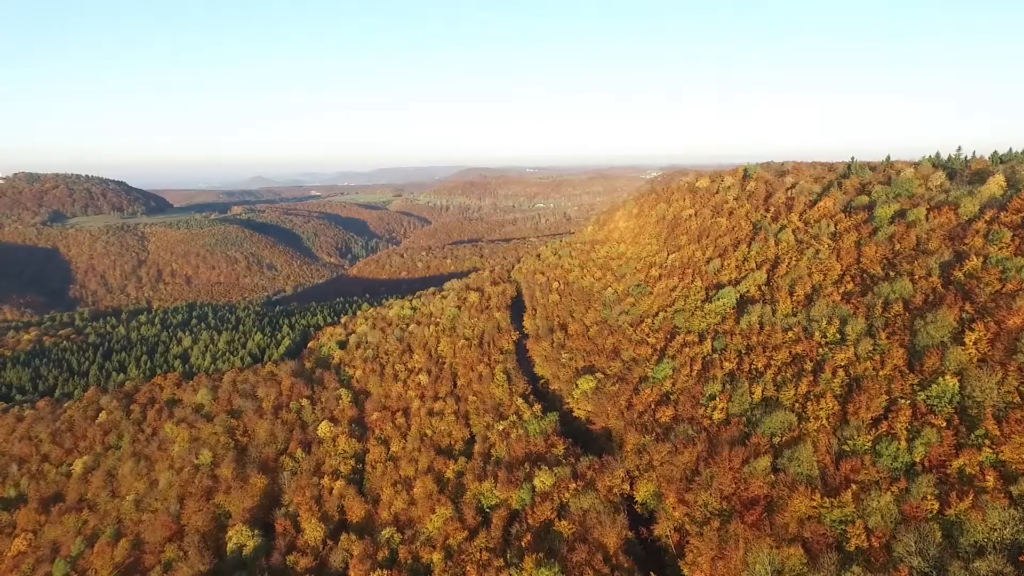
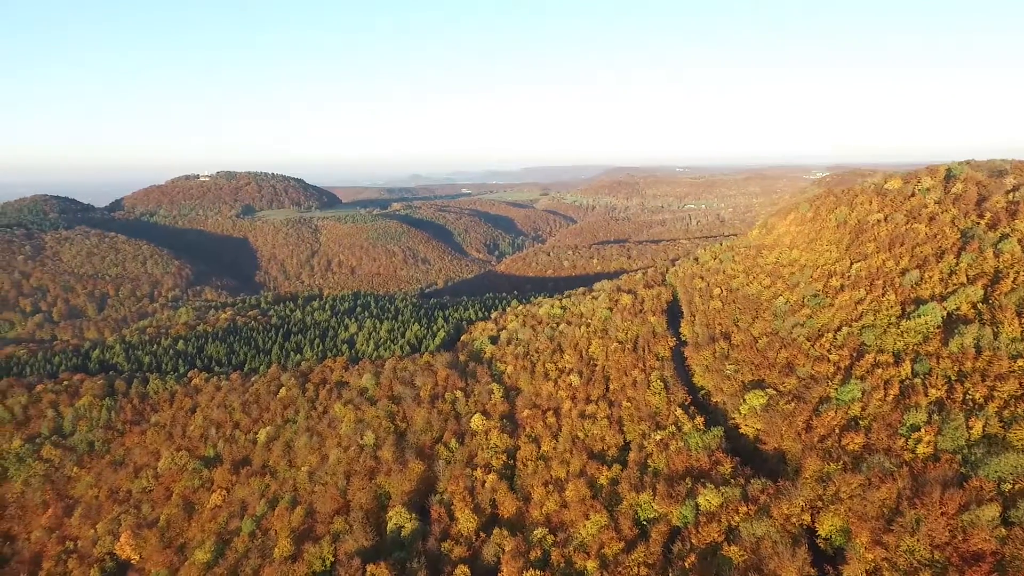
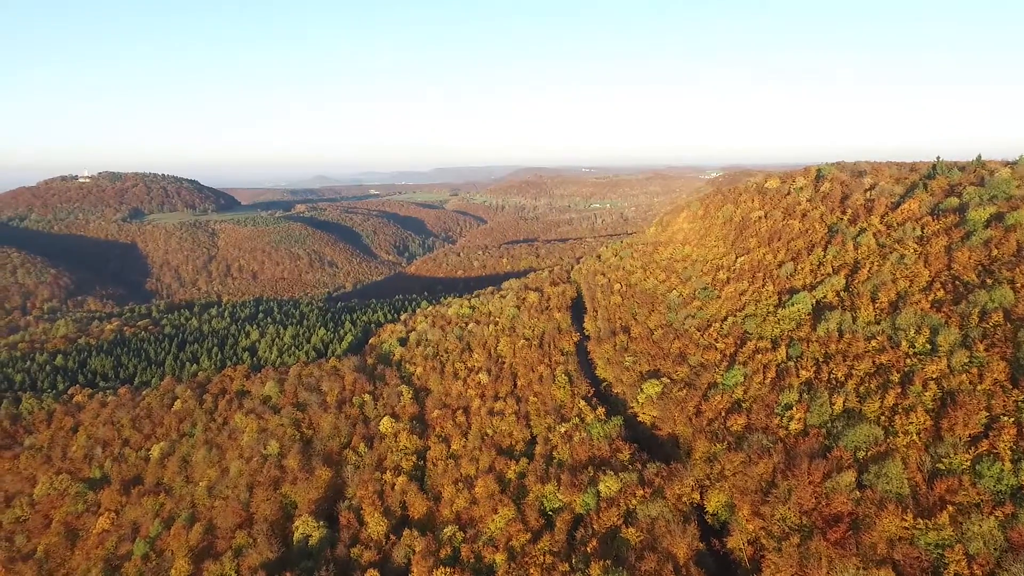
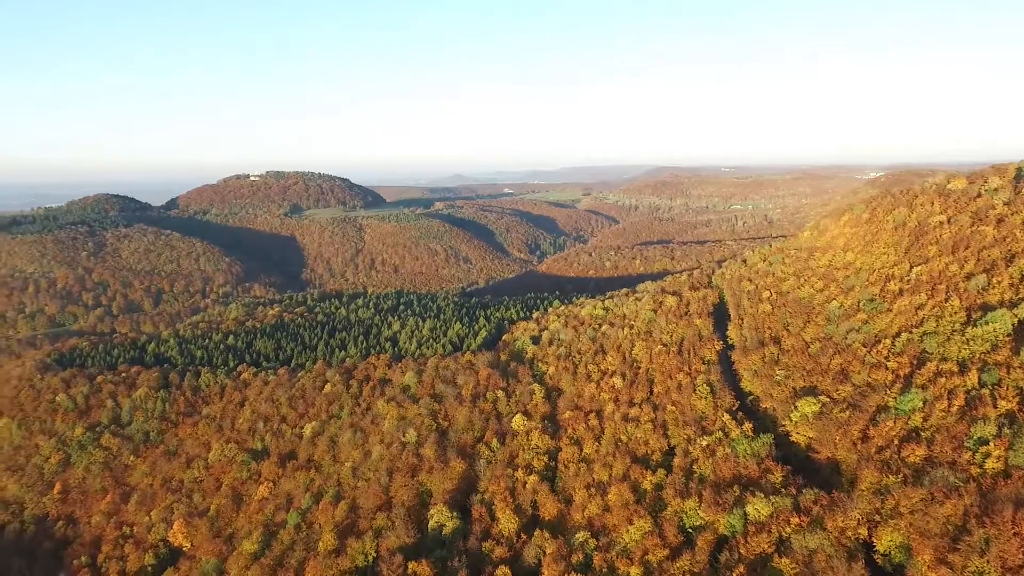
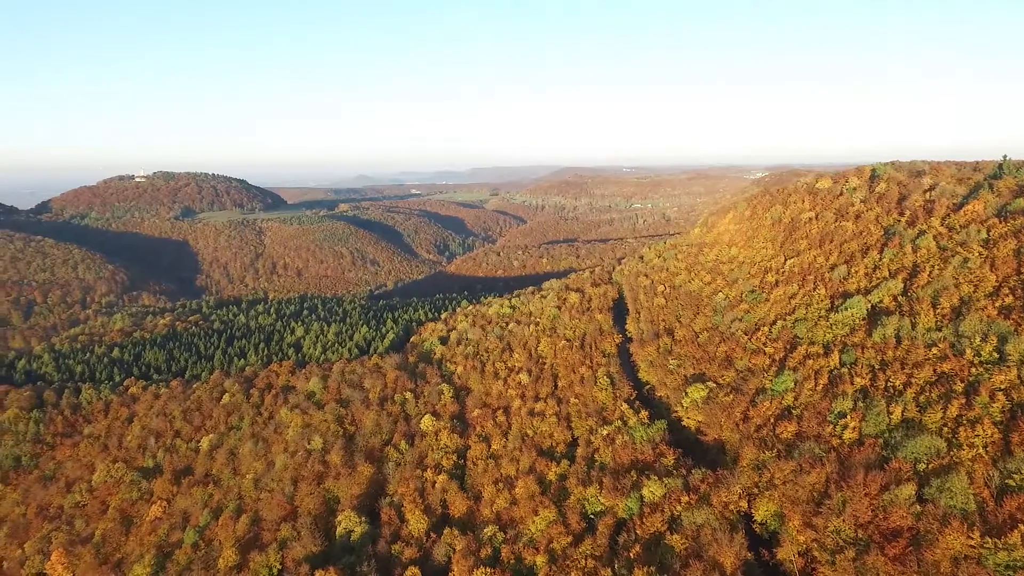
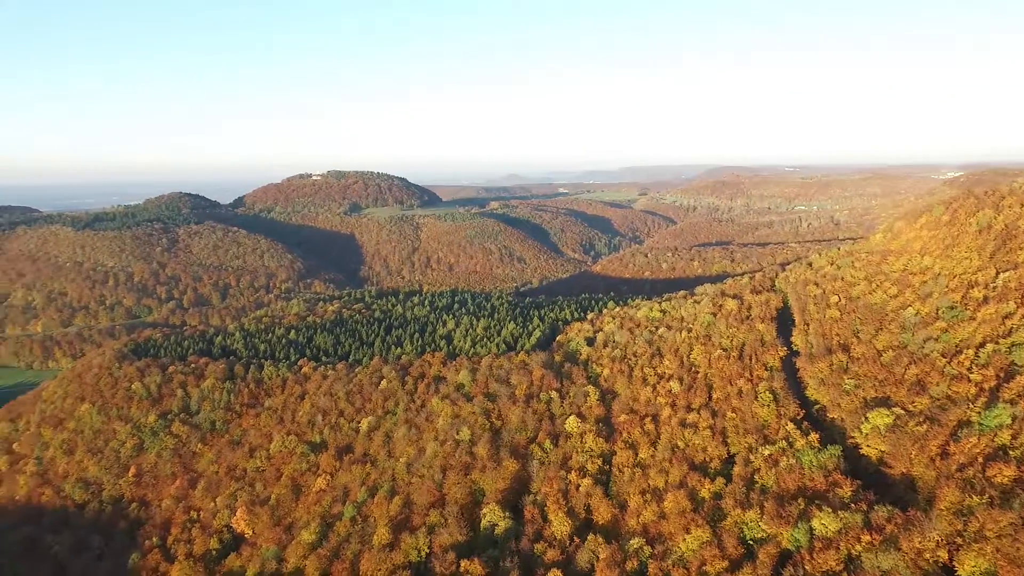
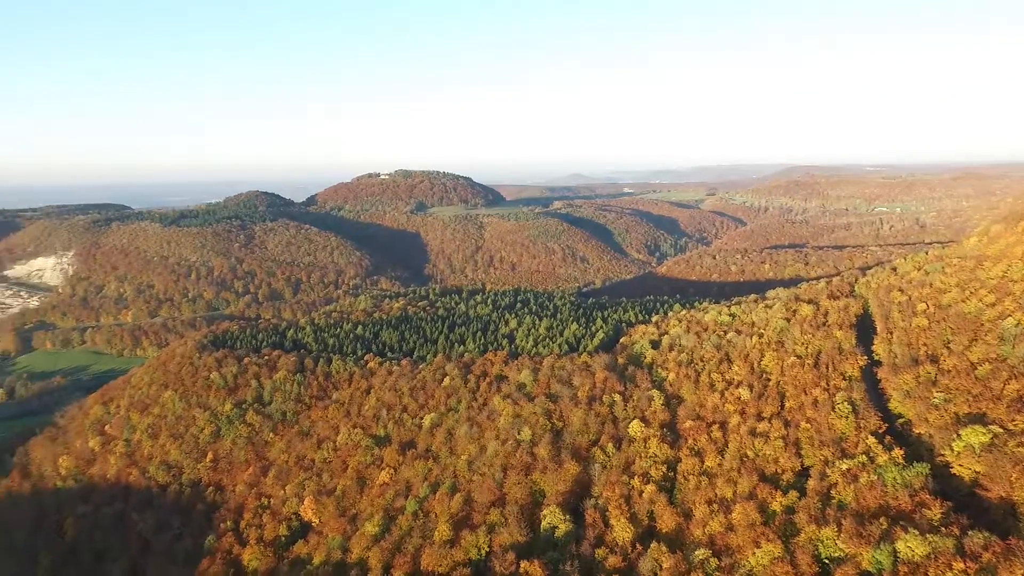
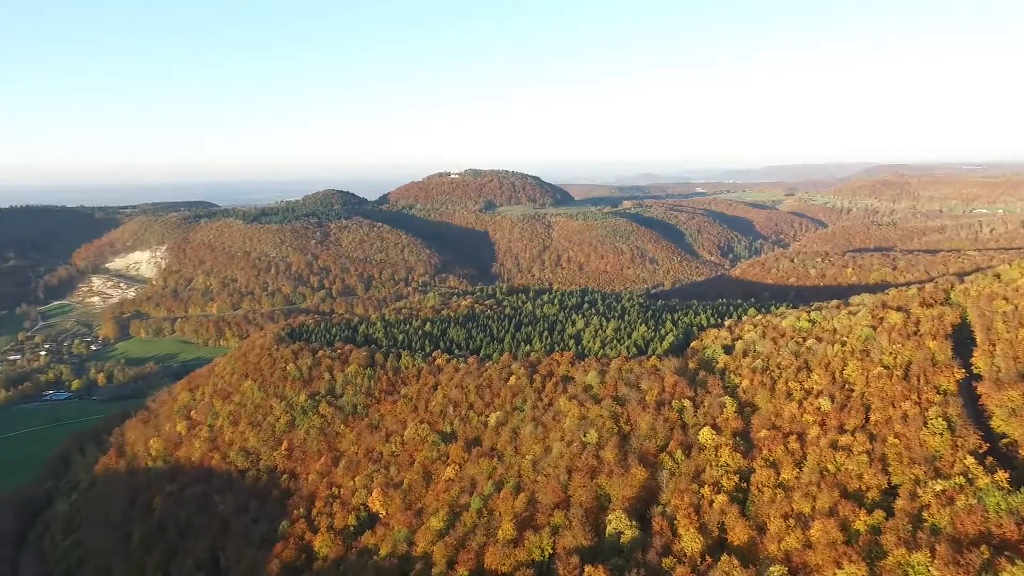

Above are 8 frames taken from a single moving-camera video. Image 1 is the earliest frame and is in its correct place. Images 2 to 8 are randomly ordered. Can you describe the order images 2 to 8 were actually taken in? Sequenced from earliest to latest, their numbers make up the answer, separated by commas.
3, 5, 2, 4, 6, 7, 8
